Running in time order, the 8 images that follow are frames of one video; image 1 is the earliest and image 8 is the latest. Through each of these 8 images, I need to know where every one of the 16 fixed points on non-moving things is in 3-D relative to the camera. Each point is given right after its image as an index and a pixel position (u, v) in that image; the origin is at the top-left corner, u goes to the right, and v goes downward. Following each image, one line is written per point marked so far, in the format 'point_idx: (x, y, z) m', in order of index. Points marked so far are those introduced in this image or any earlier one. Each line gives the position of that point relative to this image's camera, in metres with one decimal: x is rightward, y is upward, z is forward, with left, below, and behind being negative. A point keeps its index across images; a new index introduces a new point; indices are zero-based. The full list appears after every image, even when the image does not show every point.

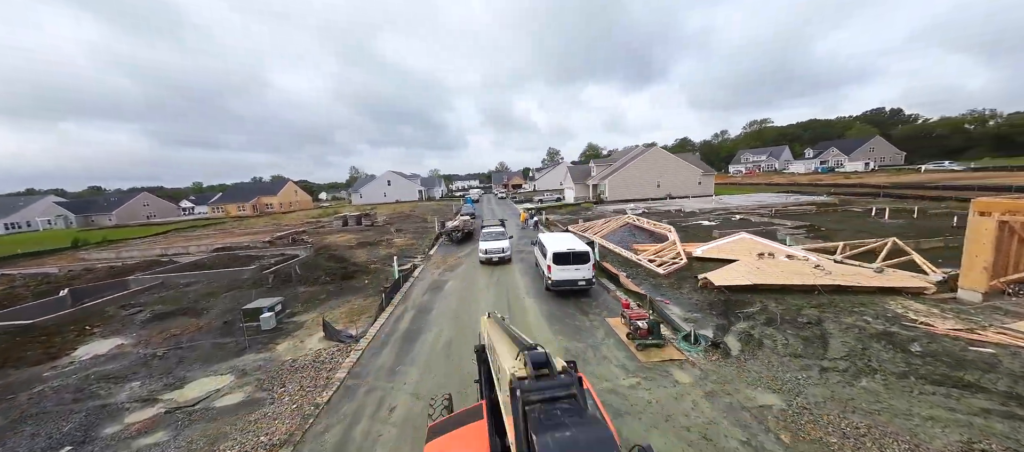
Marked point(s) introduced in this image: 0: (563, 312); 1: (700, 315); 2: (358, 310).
0: (+1.7, -2.9, +10.3) m
1: (+5.9, -2.8, +9.4) m
2: (-5.9, -3.2, +11.5) m
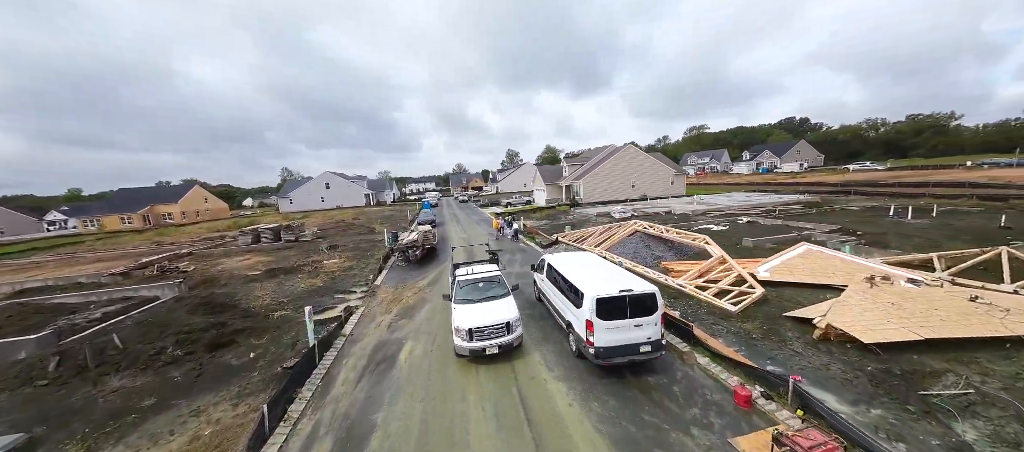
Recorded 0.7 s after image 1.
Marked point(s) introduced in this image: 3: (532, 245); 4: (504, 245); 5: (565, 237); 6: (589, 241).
0: (+2.1, -3.4, +5.3) m
1: (+6.4, -3.2, +5.1) m
2: (-5.6, -4.0, +5.5) m
3: (+1.1, -1.0, +17.9) m
4: (-0.6, -1.1, +18.6) m
5: (+3.1, -0.6, +17.9) m
6: (+4.0, -0.7, +16.1) m
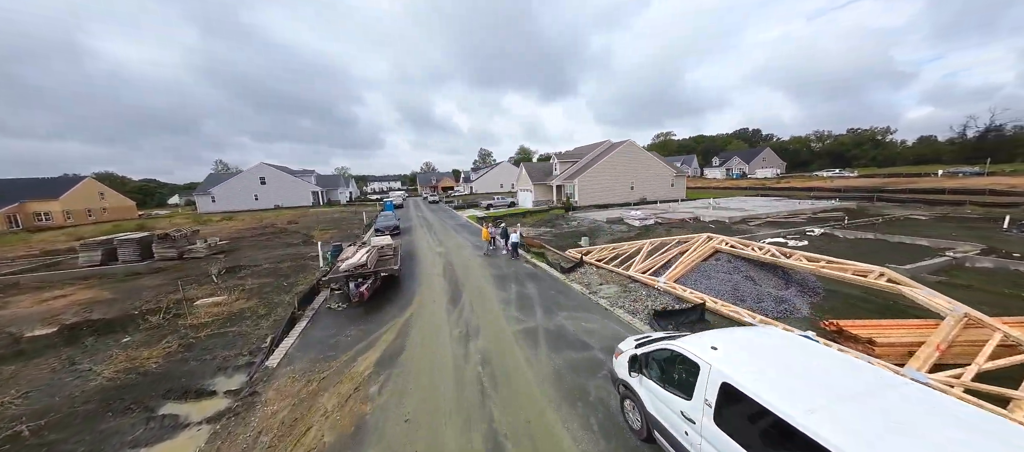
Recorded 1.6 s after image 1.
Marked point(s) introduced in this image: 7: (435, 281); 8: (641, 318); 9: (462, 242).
0: (+3.6, -3.9, -0.4) m
1: (+7.8, -3.7, -0.2) m
2: (-4.1, -4.4, -1.0) m
3: (+1.2, -1.6, +12.0) m
4: (-0.5, -1.6, +12.5) m
5: (+3.2, -1.2, +12.2) m
6: (+4.3, -1.3, +10.5) m
7: (-2.8, -2.0, +11.1) m
8: (+3.2, -2.3, +7.5) m
9: (-2.9, -0.9, +17.2) m
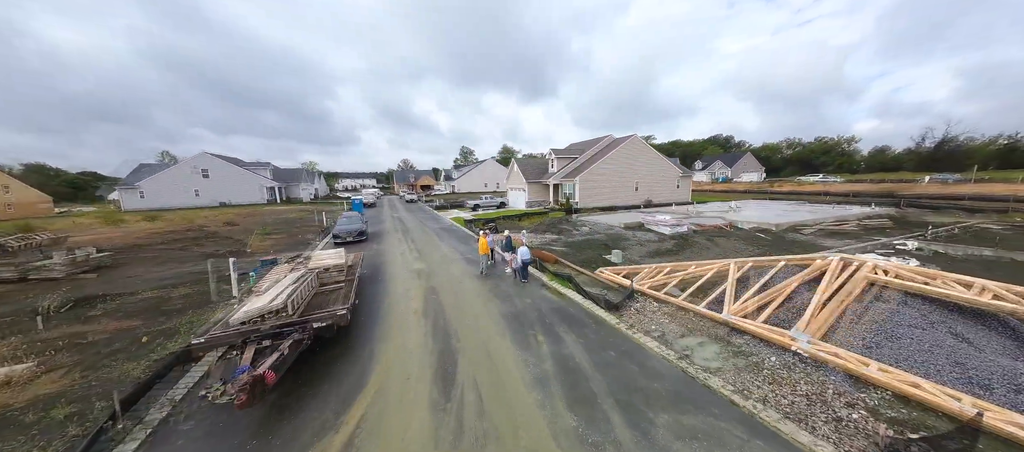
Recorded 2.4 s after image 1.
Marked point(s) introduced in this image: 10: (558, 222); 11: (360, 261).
0: (+4.8, -4.2, -4.2) m
1: (+9.0, -4.0, -3.7) m
2: (-2.8, -4.7, -5.3) m
3: (+1.6, -1.9, +8.1) m
4: (-0.1, -1.9, +8.5) m
5: (+3.6, -1.5, +8.4) m
6: (+4.9, -1.7, +6.8) m
7: (-2.3, -2.3, +6.9) m
8: (+3.9, -2.6, +3.7) m
9: (-2.8, -1.2, +13.0) m
10: (+2.9, +0.2, +19.3) m
11: (-5.0, -1.2, +9.9) m
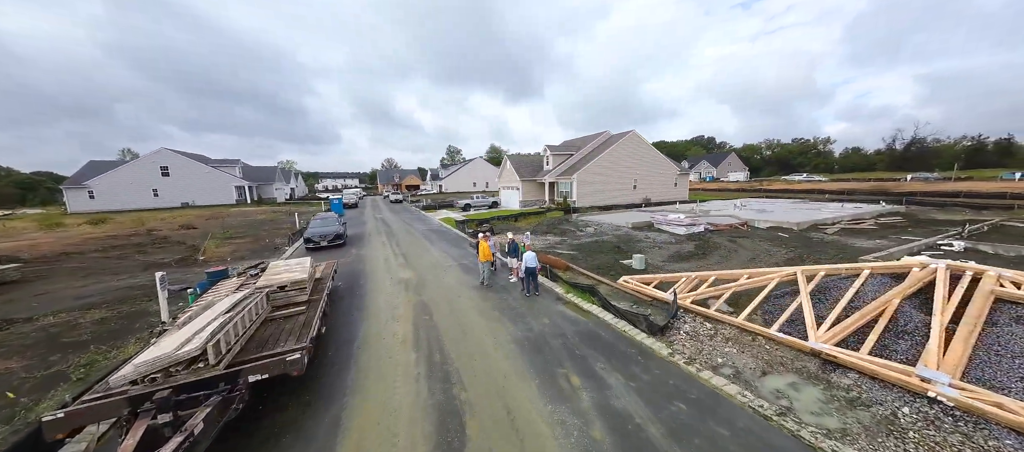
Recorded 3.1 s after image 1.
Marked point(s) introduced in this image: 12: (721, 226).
0: (+5.7, -4.2, -5.6) m
1: (+9.9, -4.0, -4.9) m
2: (-1.9, -4.7, -7.1) m
3: (+1.9, -1.9, +6.5) m
4: (+0.2, -2.0, +6.8) m
5: (+3.9, -1.5, +6.9) m
6: (+5.2, -1.7, +5.3) m
7: (-2.0, -2.3, +5.2) m
8: (+4.4, -2.6, +2.2) m
9: (-2.7, -1.3, +11.2) m
10: (+2.7, +0.2, +17.7) m
11: (-4.8, -1.3, +8.0) m
12: (+9.8, 0.0, +14.1) m
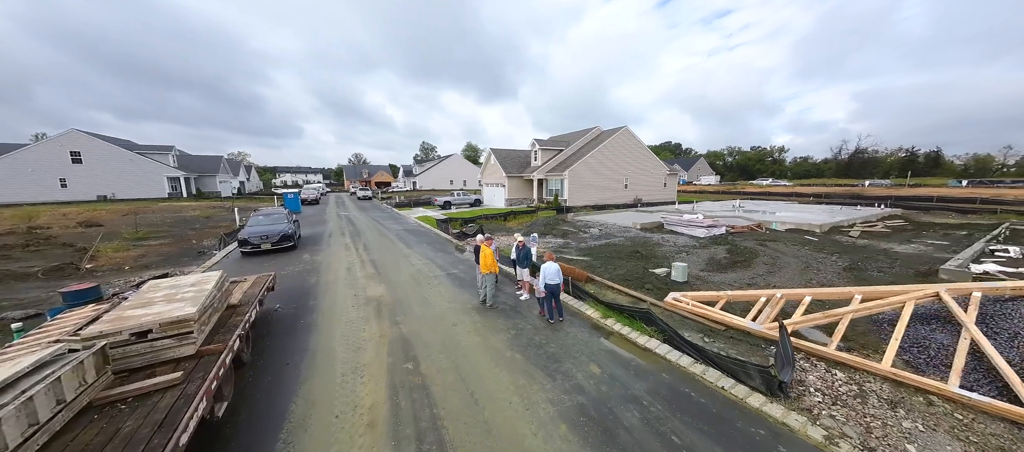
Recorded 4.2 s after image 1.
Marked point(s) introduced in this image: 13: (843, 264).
0: (+7.1, -4.2, -7.3) m
1: (+11.2, -4.0, -6.2) m
2: (-0.3, -4.7, -9.5) m
3: (+2.4, -1.9, +4.4) m
4: (+0.6, -2.0, +4.6) m
5: (+4.3, -1.5, +5.0) m
6: (+5.7, -1.7, +3.5) m
7: (-1.4, -2.3, +2.8) m
8: (+5.2, -2.7, +0.4) m
9: (-2.6, -1.3, +8.7) m
10: (+2.1, +0.2, +15.7) m
11: (-4.4, -1.2, +5.3) m
12: (+9.6, -0.1, +12.7) m
13: (+9.1, -1.0, +8.3) m
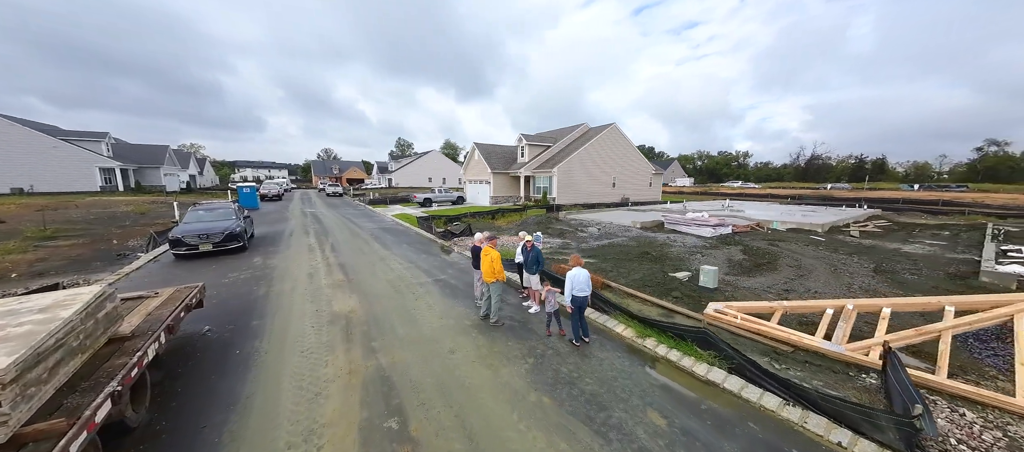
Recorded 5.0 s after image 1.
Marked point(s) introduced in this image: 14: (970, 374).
0: (+8.3, -4.2, -8.0) m
1: (+12.3, -4.0, -6.7) m
2: (+1.0, -4.6, -10.7) m
3: (+2.7, -1.9, +3.3) m
4: (+0.8, -1.9, +3.4) m
5: (+4.5, -1.5, +4.1) m
6: (+6.1, -1.6, +2.7) m
7: (-1.0, -2.2, +1.4) m
8: (+5.8, -2.6, -0.5) m
9: (-2.7, -1.2, +7.2) m
10: (+1.6, +0.2, +14.6) m
11: (-4.2, -1.1, +3.7) m
12: (+9.2, 0.0, +12.1) m
13: (+9.1, -1.0, +7.7) m
14: (+5.7, -1.8, +3.7) m
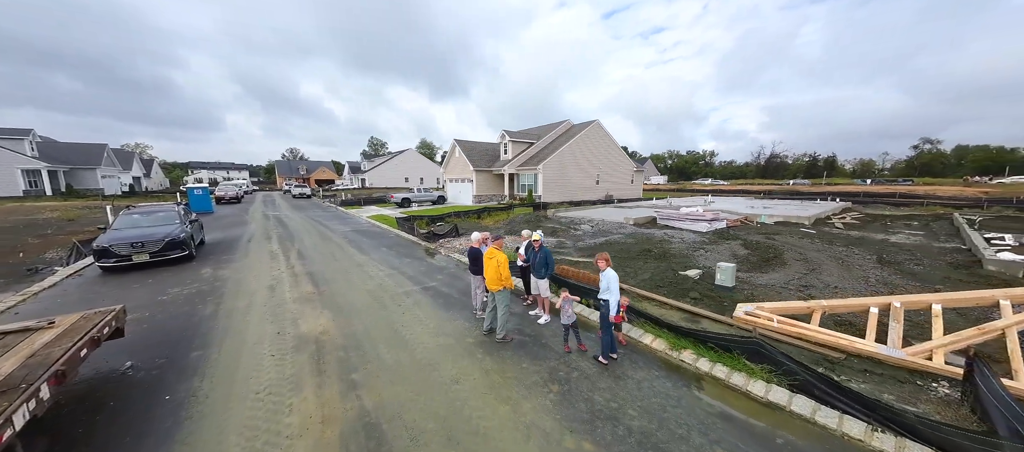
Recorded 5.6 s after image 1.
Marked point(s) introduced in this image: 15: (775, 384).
0: (+9.4, -3.9, -8.1) m
1: (+13.3, -3.7, -6.5) m
2: (+2.3, -4.5, -11.3) m
3: (+2.9, -1.8, +2.8) m
4: (+1.1, -1.9, +2.7) m
5: (+4.7, -1.4, +3.6) m
6: (+6.4, -1.5, +2.4) m
7: (-0.6, -2.2, +0.6) m
8: (+6.3, -2.4, -0.8) m
9: (-2.7, -1.2, +6.3) m
10: (+1.0, +0.3, +13.9) m
11: (-4.0, -1.2, +2.7) m
12: (+8.8, +0.2, +12.0) m
13: (+9.0, -0.8, +7.5) m
14: (+5.9, -1.7, +3.4) m
15: (+2.8, -1.7, +3.3) m
